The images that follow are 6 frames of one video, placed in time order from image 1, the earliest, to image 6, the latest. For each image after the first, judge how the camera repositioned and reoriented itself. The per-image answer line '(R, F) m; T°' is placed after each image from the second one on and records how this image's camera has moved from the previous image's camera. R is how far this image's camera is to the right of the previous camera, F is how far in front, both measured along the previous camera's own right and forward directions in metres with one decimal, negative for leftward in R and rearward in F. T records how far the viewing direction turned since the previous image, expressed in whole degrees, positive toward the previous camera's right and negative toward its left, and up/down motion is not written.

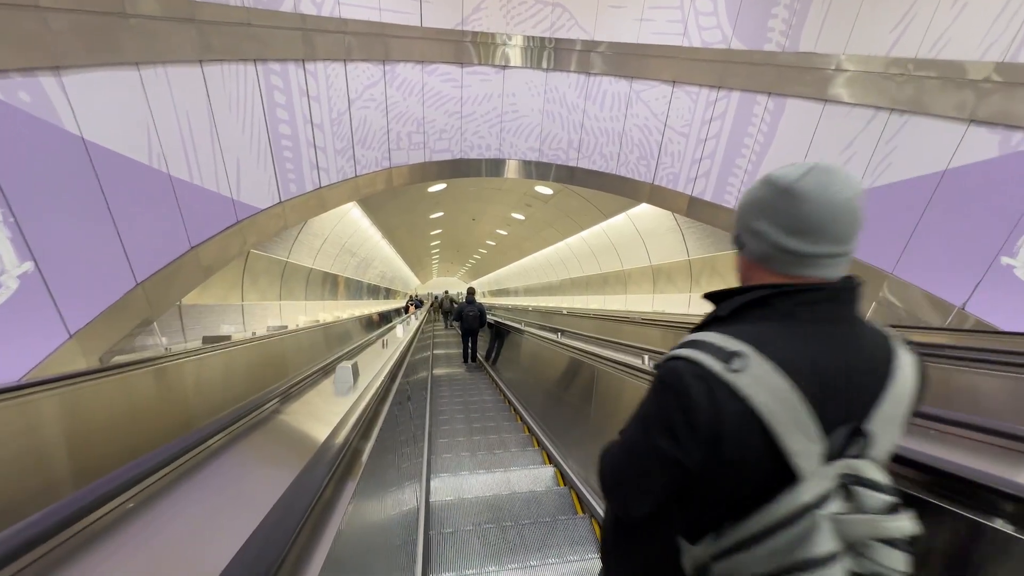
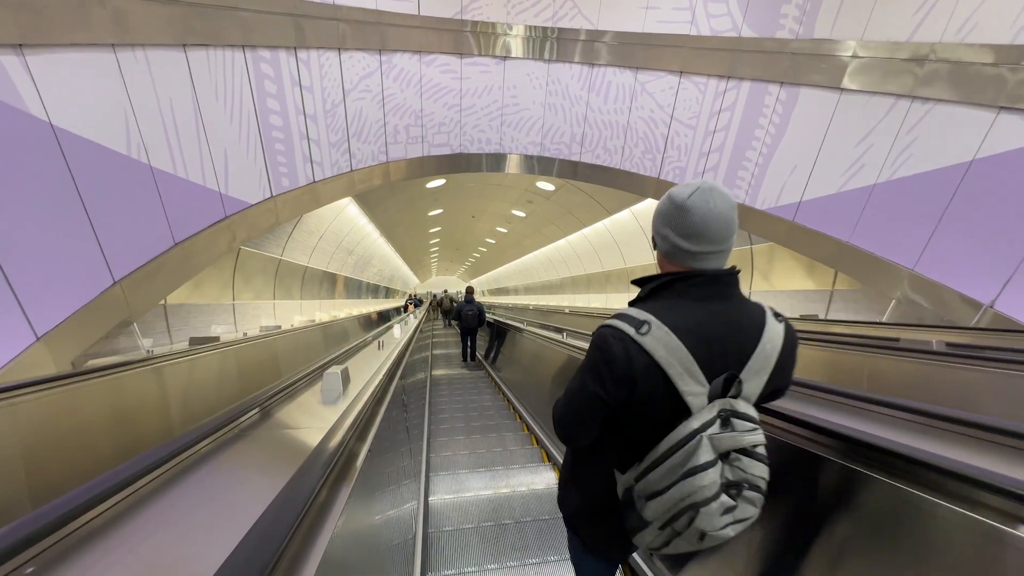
(0.0, +0.2) m; 0°
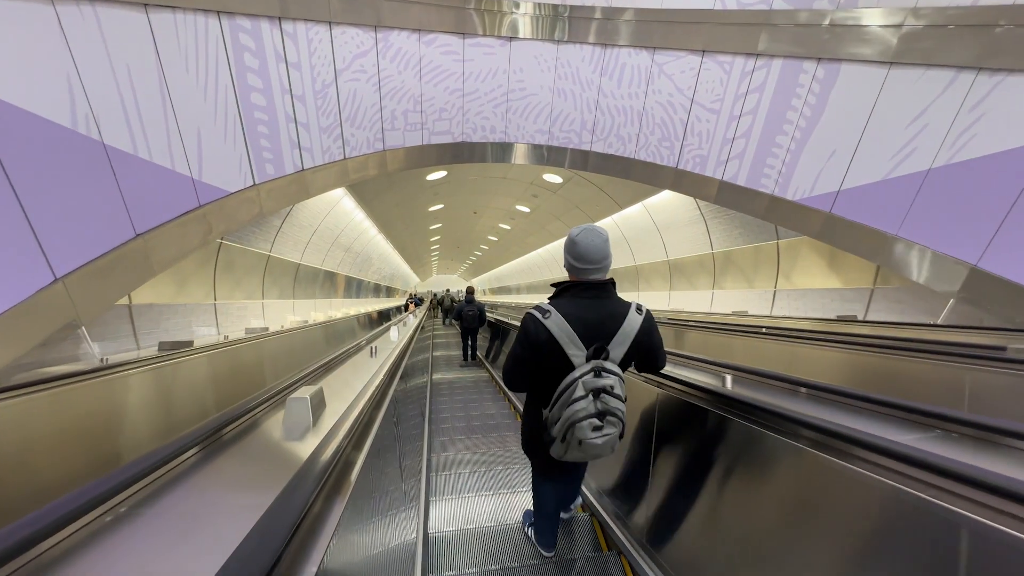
(-0.1, +0.6) m; 0°
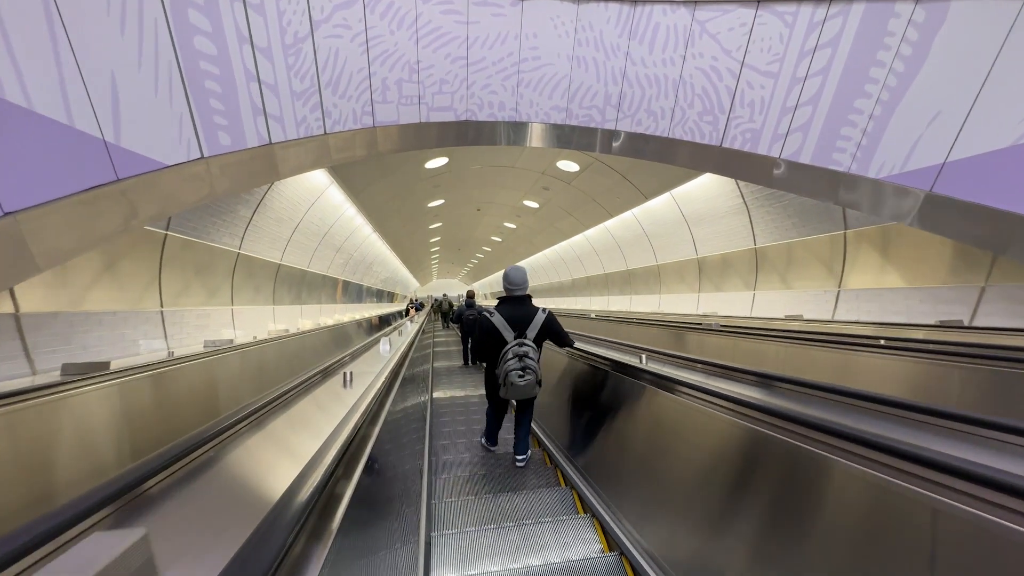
(-0.2, +1.1) m; 0°
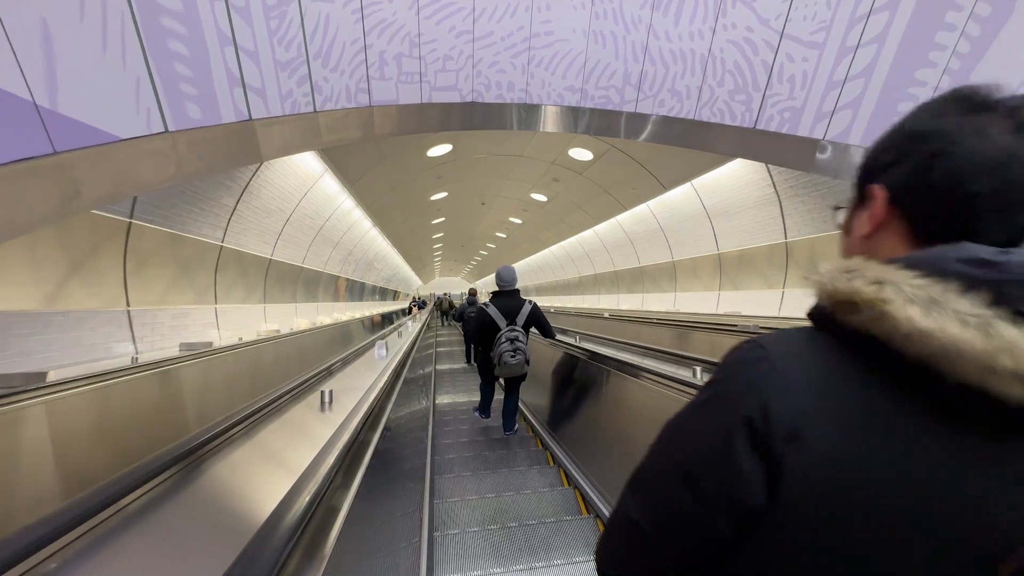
(-0.1, +0.6) m; 0°
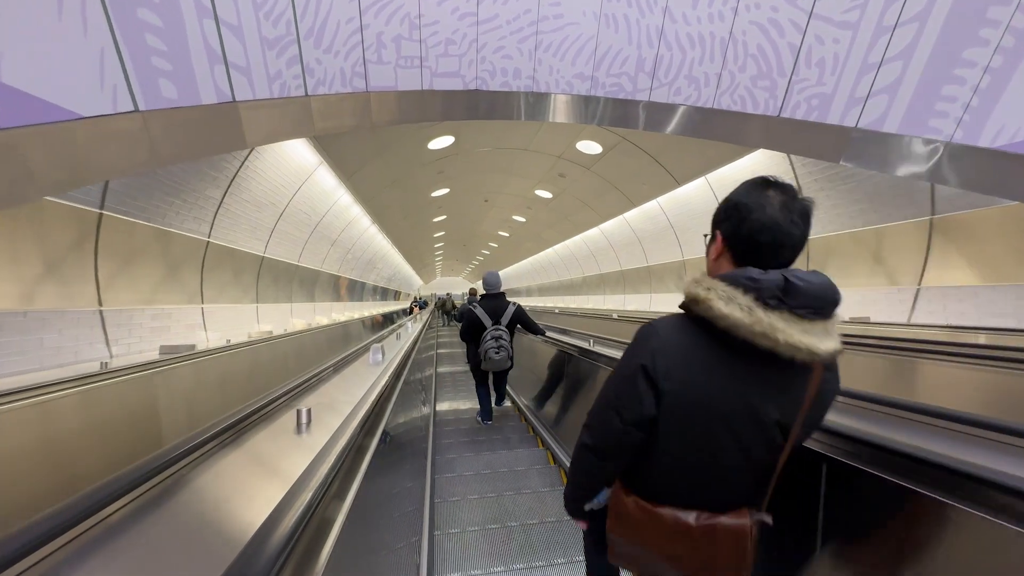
(-0.1, +0.4) m; 0°
